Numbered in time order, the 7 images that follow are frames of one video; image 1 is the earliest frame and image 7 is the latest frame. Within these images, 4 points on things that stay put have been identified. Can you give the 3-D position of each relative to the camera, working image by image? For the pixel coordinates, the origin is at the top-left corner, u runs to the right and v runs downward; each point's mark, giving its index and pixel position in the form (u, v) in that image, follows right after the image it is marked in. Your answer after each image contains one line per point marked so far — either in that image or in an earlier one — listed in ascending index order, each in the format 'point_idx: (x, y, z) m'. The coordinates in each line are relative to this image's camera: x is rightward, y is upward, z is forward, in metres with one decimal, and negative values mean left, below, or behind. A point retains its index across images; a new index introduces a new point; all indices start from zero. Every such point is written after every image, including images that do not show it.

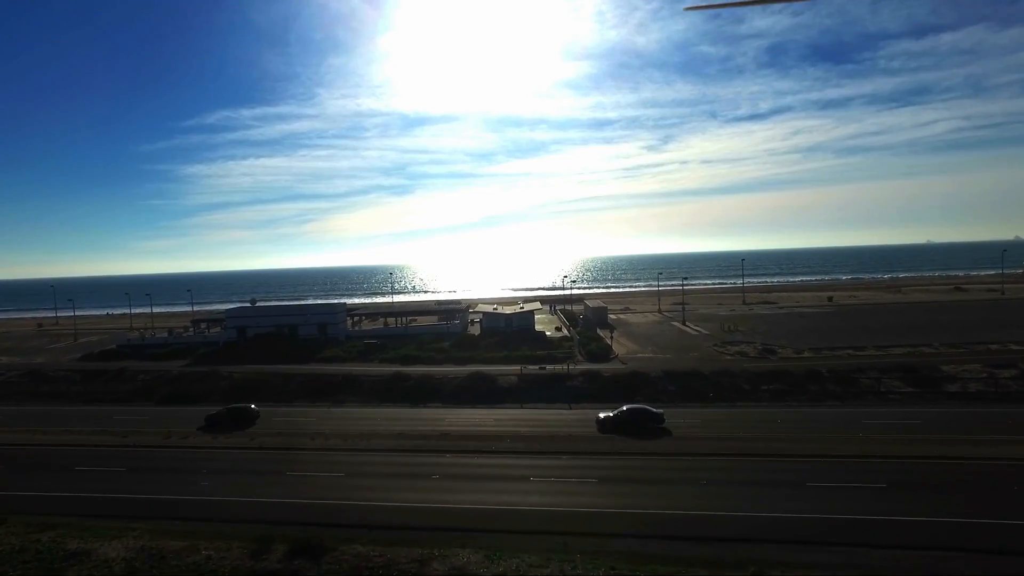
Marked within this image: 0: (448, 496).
0: (-1.6, -5.3, +17.5) m
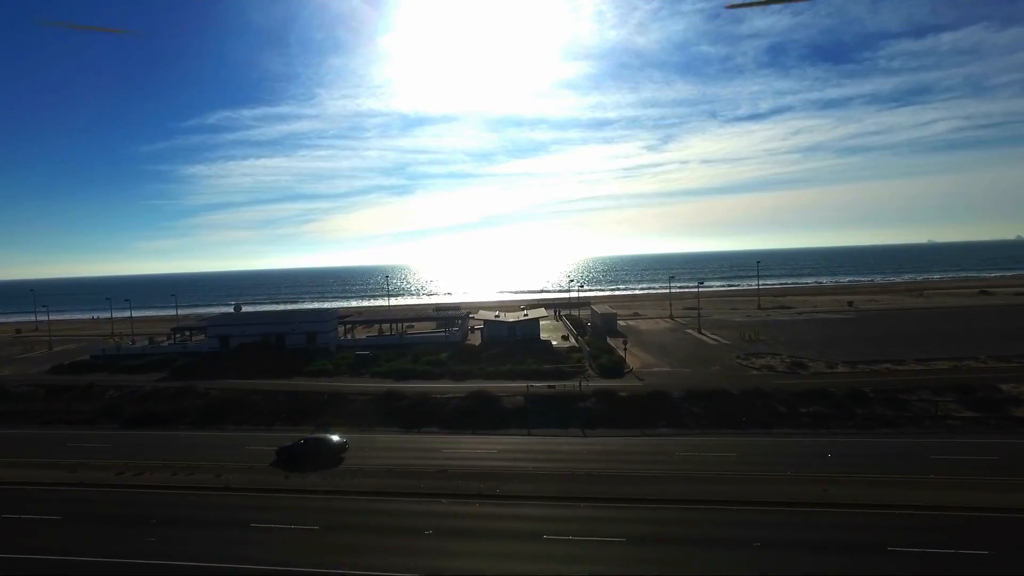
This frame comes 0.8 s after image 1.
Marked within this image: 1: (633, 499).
0: (-1.4, -5.6, +14.2) m
1: (+3.0, -5.2, +17.3) m
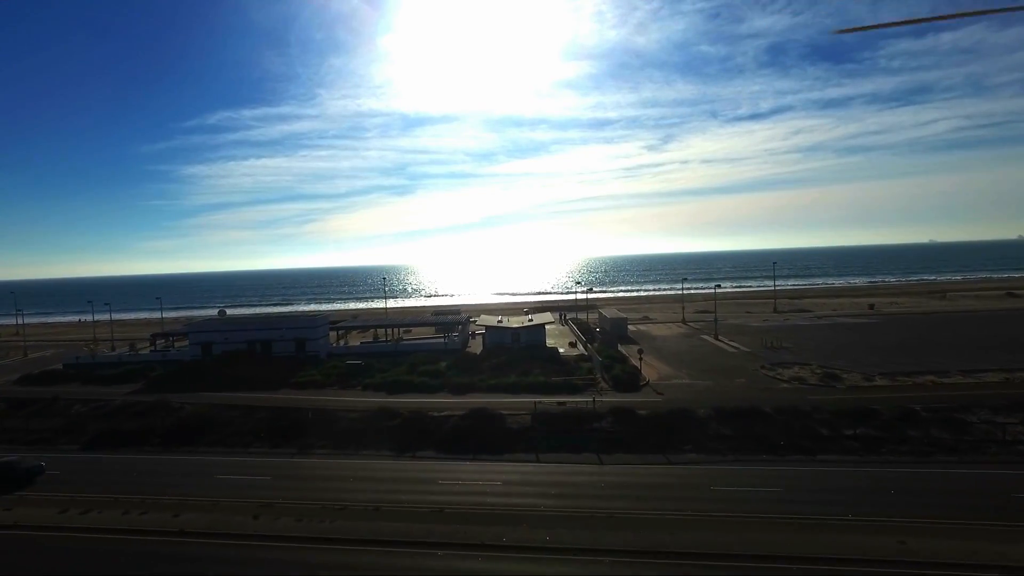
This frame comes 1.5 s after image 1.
0: (-1.2, -5.8, +11.2) m
1: (+3.2, -5.4, +14.3) m
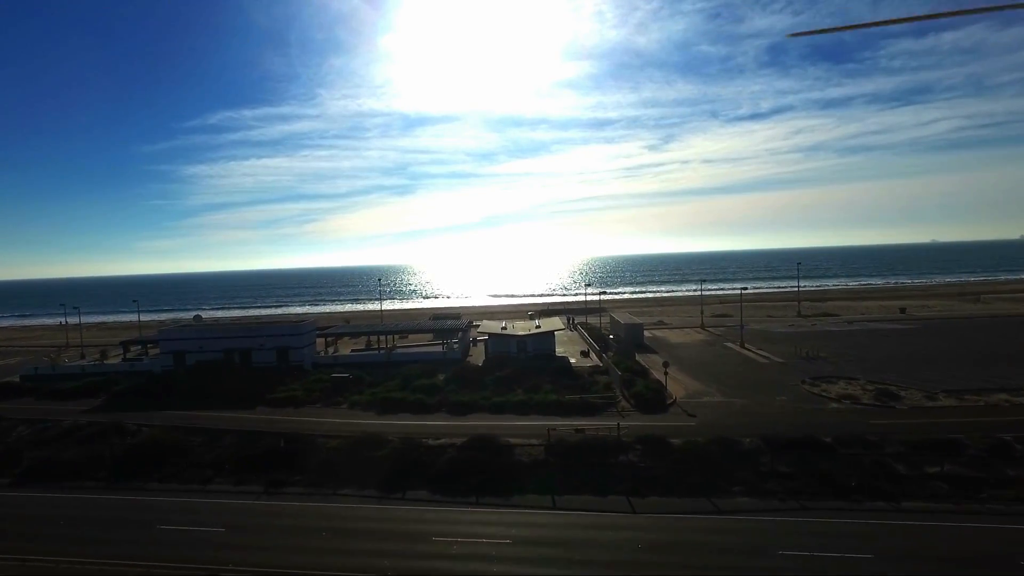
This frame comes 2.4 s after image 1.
0: (-0.9, -6.0, +7.2) m
1: (+3.5, -5.6, +10.3) m
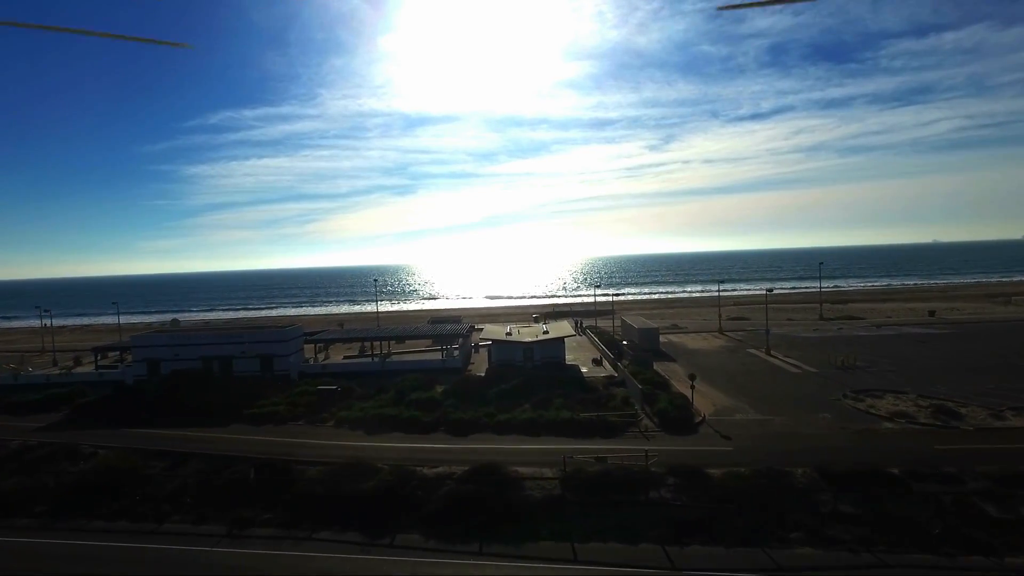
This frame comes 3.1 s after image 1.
0: (-0.7, -6.1, +4.0) m
1: (+3.7, -5.7, +7.1) m
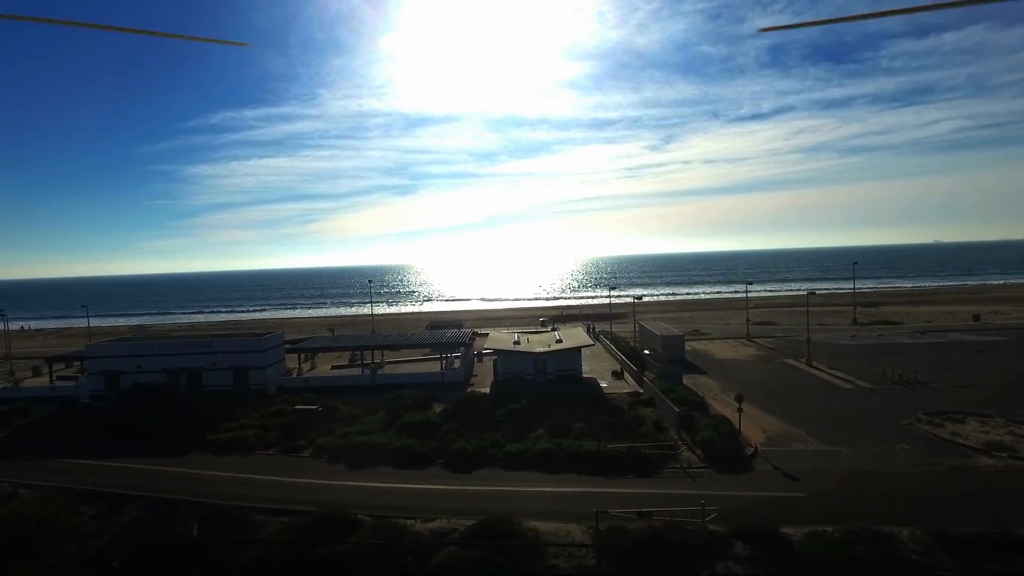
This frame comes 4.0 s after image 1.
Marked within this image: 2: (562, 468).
0: (-0.3, -6.2, -0.1) m
1: (+4.1, -5.8, +3.0) m
2: (+1.4, -4.9, +18.7) m
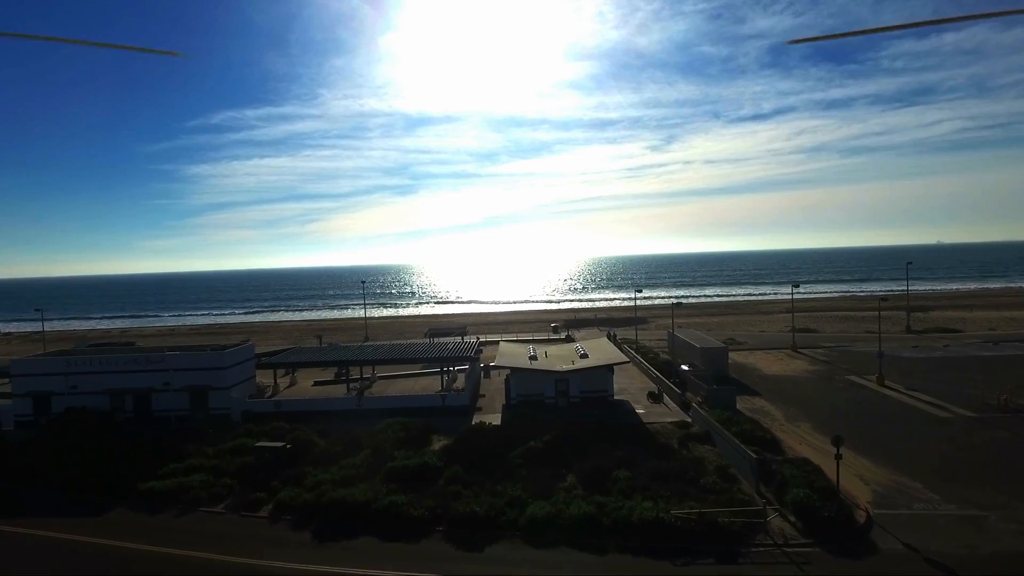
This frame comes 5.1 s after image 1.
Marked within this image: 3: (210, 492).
0: (+0.2, -6.3, -5.3) m
1: (+4.6, -6.0, -2.2) m
2: (+1.9, -5.0, +13.6) m
3: (-7.5, -5.1, +17.4) m
